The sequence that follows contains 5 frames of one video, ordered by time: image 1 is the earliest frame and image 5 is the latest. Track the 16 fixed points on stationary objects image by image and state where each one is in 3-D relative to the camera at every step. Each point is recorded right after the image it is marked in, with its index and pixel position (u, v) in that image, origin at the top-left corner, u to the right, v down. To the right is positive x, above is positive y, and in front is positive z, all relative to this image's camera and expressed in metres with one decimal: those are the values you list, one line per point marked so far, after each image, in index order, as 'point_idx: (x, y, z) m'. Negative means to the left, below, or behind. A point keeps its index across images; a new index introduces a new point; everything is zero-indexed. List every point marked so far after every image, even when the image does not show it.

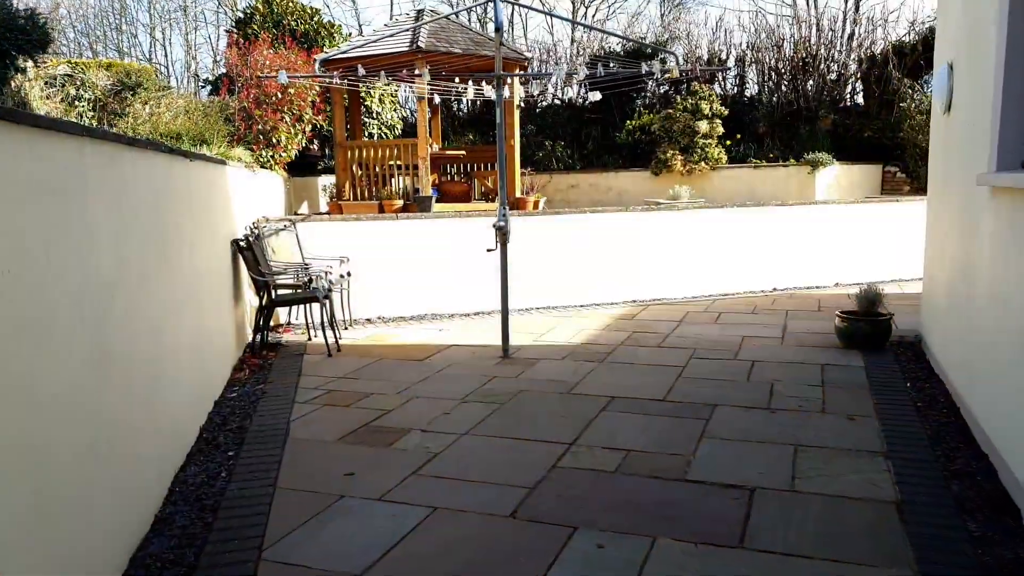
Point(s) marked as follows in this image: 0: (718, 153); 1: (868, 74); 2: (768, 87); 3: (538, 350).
0: (+3.6, +2.3, +12.7) m
1: (+6.5, +3.9, +13.4) m
2: (+4.8, +3.8, +13.7) m
3: (+0.2, -0.5, +6.0) m
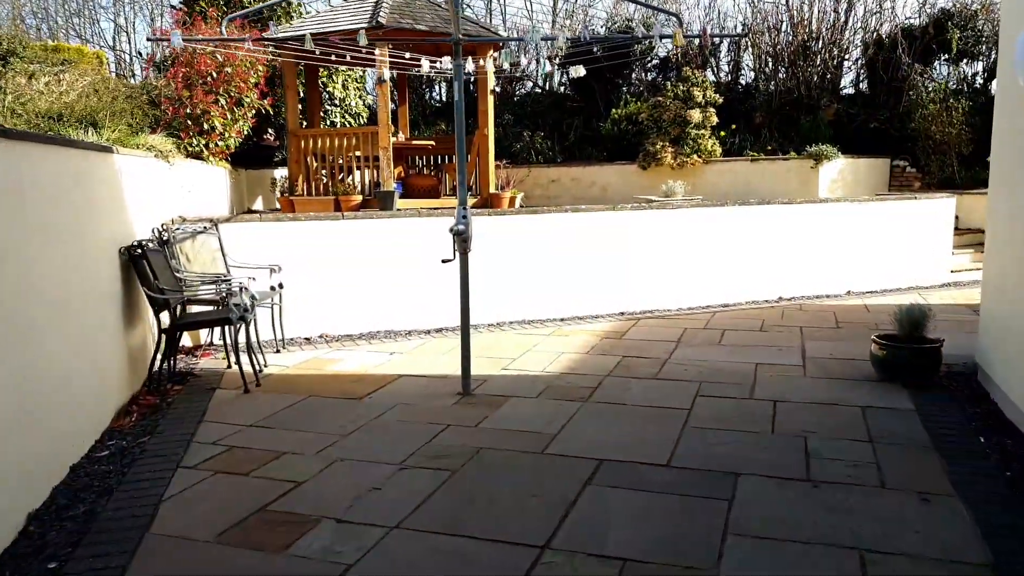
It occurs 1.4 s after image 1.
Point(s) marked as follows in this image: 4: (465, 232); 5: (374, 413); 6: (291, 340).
0: (+3.2, +2.3, +11.7) m
1: (+6.1, +3.9, +12.4) m
2: (+4.4, +3.7, +12.7) m
3: (0.0, -0.6, +4.9) m
4: (-0.3, +0.3, +4.5) m
5: (-0.8, -0.7, +4.3) m
6: (-1.9, -0.4, +6.2) m
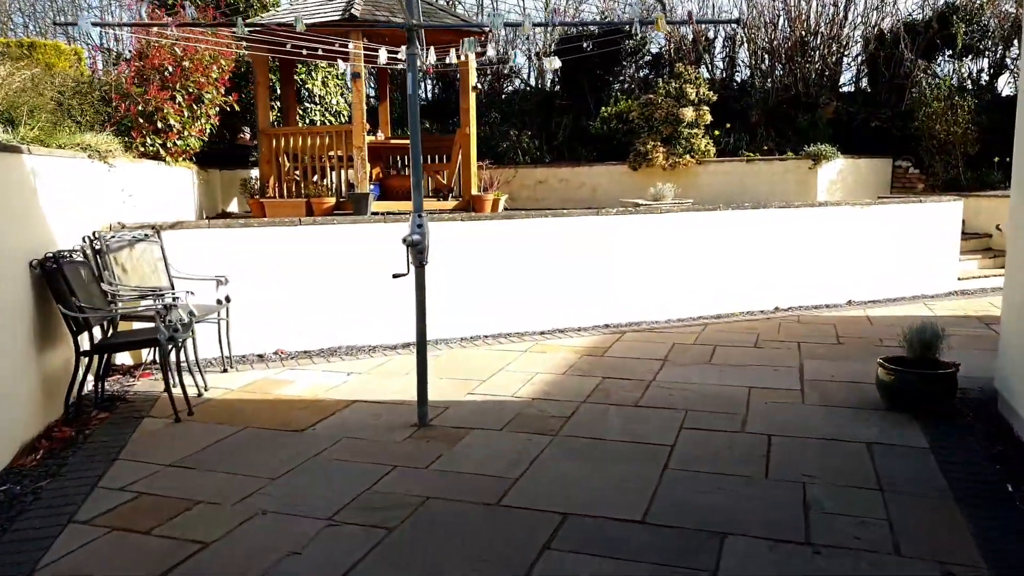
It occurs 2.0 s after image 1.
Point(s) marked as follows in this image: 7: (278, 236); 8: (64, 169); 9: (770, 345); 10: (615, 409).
0: (+3.0, +2.2, +11.2) m
1: (+5.8, +3.8, +11.9) m
2: (+4.1, +3.6, +12.2) m
3: (-0.2, -0.7, +4.4) m
4: (-0.5, +0.2, +4.0) m
5: (-1.0, -0.8, +3.8) m
6: (-2.1, -0.5, +5.7) m
7: (-1.8, +0.4, +5.6) m
8: (-2.8, +0.7, +4.7) m
9: (+2.1, -0.5, +5.9) m
10: (+0.6, -0.7, +4.3) m
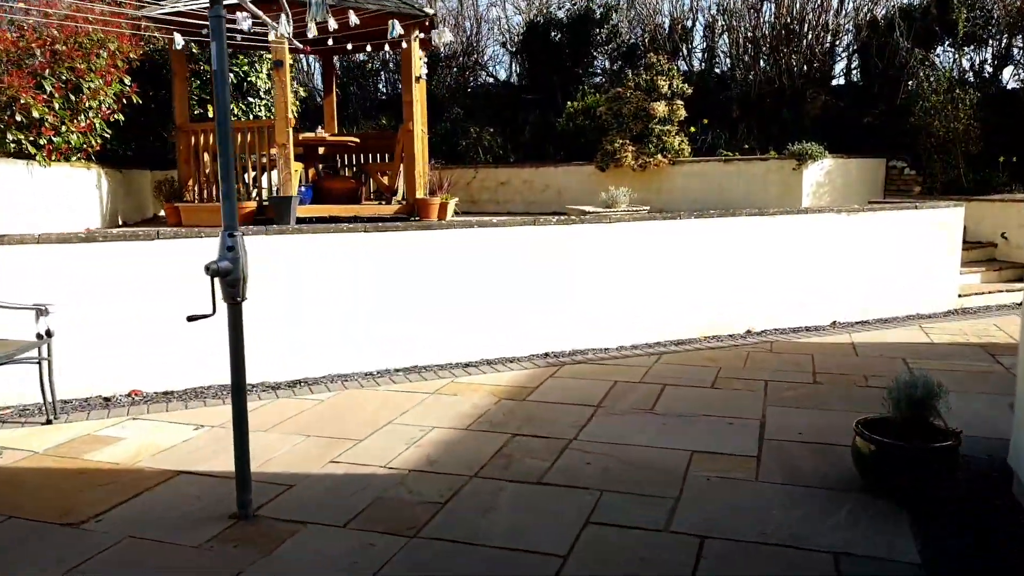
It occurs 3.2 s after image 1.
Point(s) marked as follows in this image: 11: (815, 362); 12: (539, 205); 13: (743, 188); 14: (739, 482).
0: (+2.3, +2.0, +10.1) m
1: (+5.2, +3.6, +10.8) m
2: (+3.5, +3.4, +11.1) m
3: (-0.9, -0.9, +3.3) m
4: (-1.1, +0.1, +2.9) m
5: (-1.6, -1.0, +2.8) m
6: (-2.7, -0.7, +4.6) m
7: (-2.4, +0.2, +4.6) m
8: (-3.5, +0.6, +3.6) m
9: (+1.4, -0.6, +4.8) m
10: (0.0, -0.9, +3.3) m
11: (+2.3, -0.5, +5.4) m
12: (+0.4, +1.2, +10.8) m
13: (+3.1, +1.4, +9.9) m
14: (+1.0, -0.9, +3.3) m
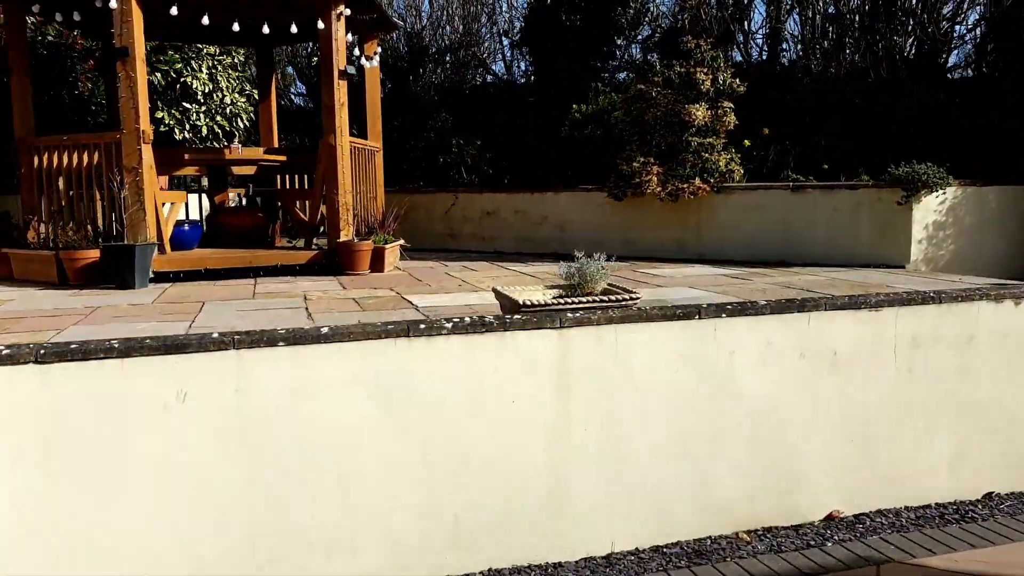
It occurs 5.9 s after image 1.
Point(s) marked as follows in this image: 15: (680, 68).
0: (+2.1, +1.2, +7.2) m
1: (+5.1, +2.8, +7.6) m
2: (+3.4, +2.6, +8.1) m
3: (-1.7, -1.6, +0.7) m
4: (-2.0, -0.6, +0.3) m
5: (-2.5, -1.7, +0.2) m
6: (-3.4, -1.4, +2.1) m
7: (-3.1, -0.4, +2.1) m
8: (-4.2, -0.1, +1.2) m
9: (+0.7, -1.4, +2.0) m
10: (-0.9, -1.6, +0.5) m
11: (+1.6, -1.3, +2.5) m
12: (+0.2, +0.5, +8.0) m
13: (+2.9, +0.6, +6.8) m
14: (+0.2, -1.6, +0.4) m
15: (+1.8, +2.2, +7.5) m
